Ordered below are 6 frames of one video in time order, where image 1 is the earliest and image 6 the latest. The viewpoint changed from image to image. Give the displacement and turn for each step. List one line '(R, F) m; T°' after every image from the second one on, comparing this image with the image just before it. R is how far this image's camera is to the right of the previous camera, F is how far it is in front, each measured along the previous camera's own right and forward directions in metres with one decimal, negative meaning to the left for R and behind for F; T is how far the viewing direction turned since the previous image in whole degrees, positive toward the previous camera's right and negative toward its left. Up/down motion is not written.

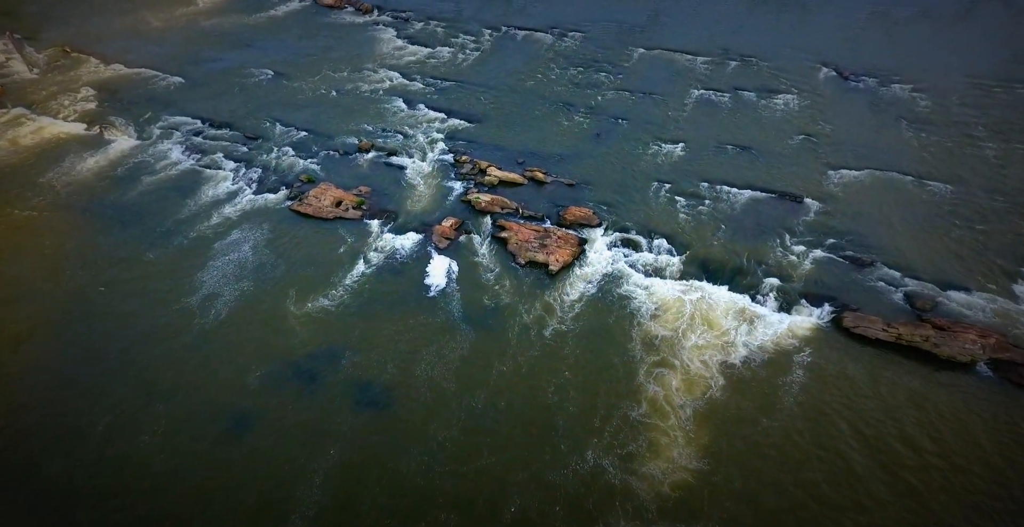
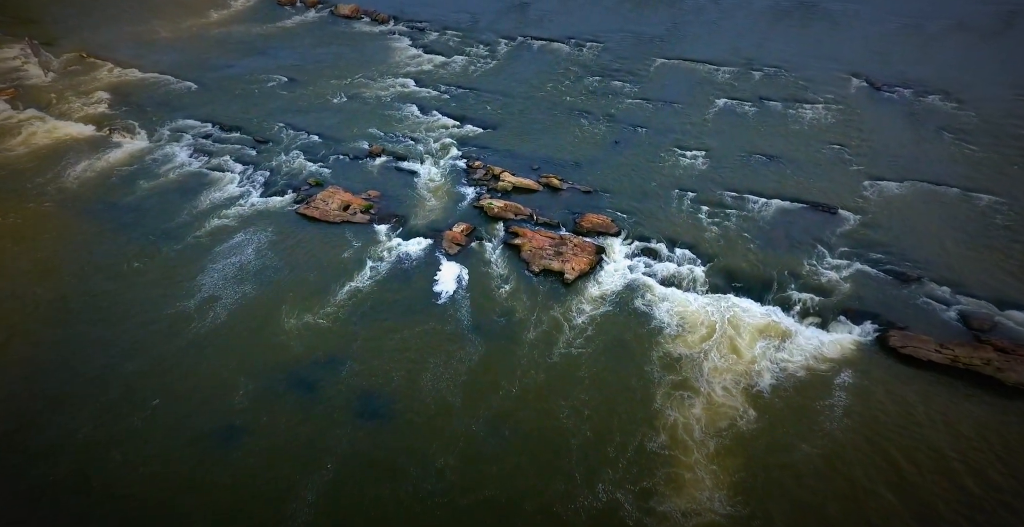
(-0.3, +1.7) m; -1°
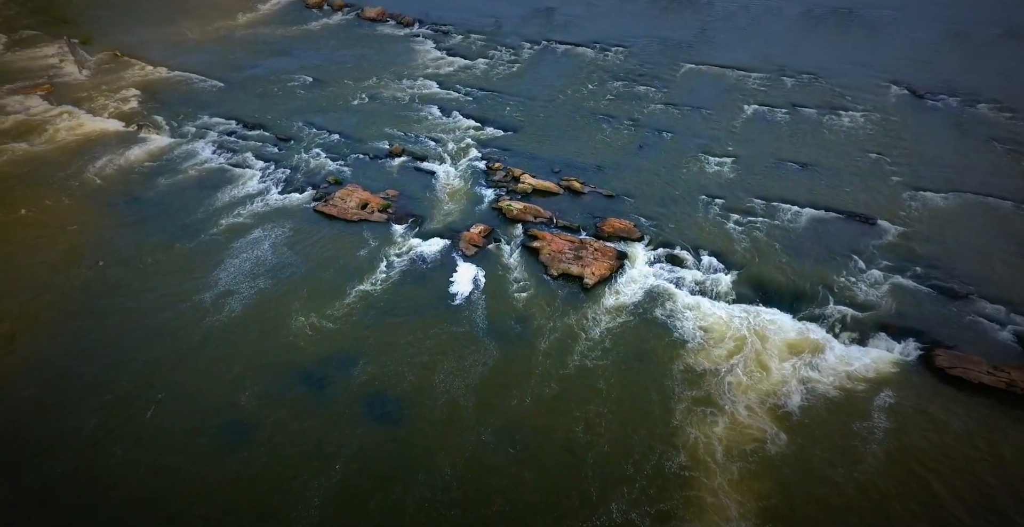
(0.0, +1.1) m; -2°
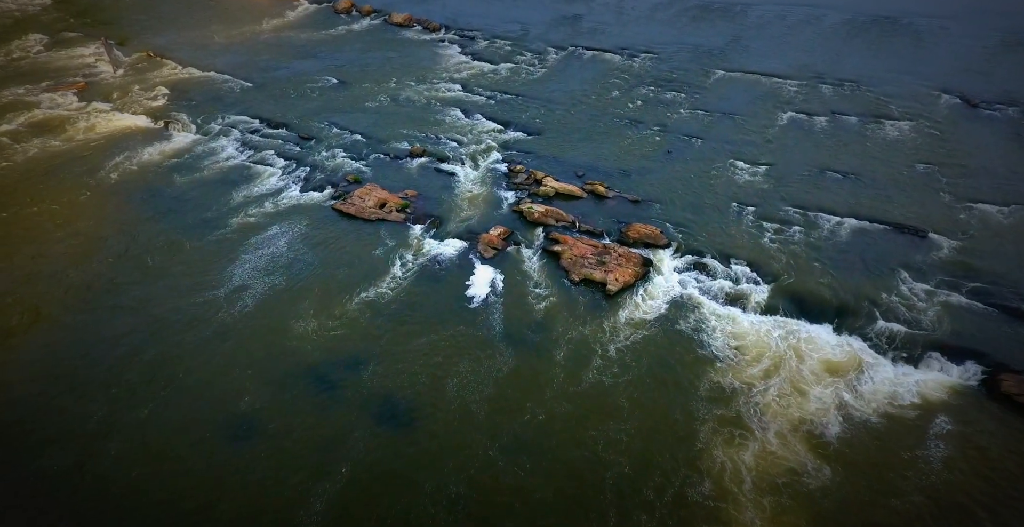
(0.0, +1.5) m; -2°
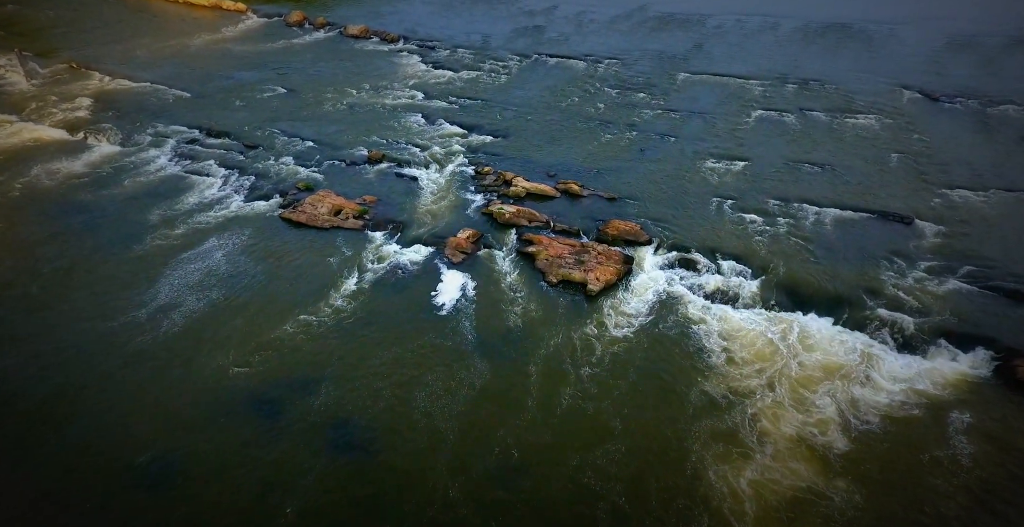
(-0.7, +1.6) m; +4°
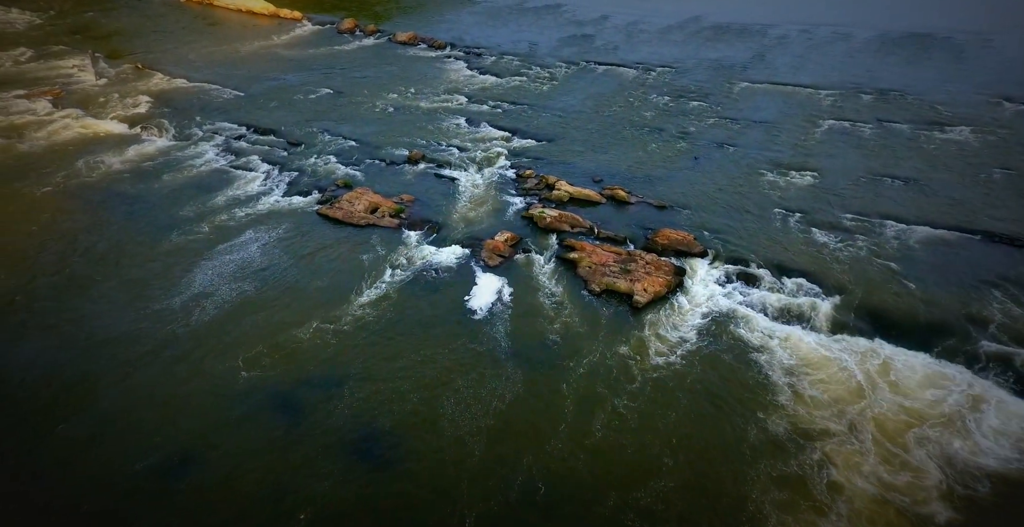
(-0.1, +2.4) m; -3°
